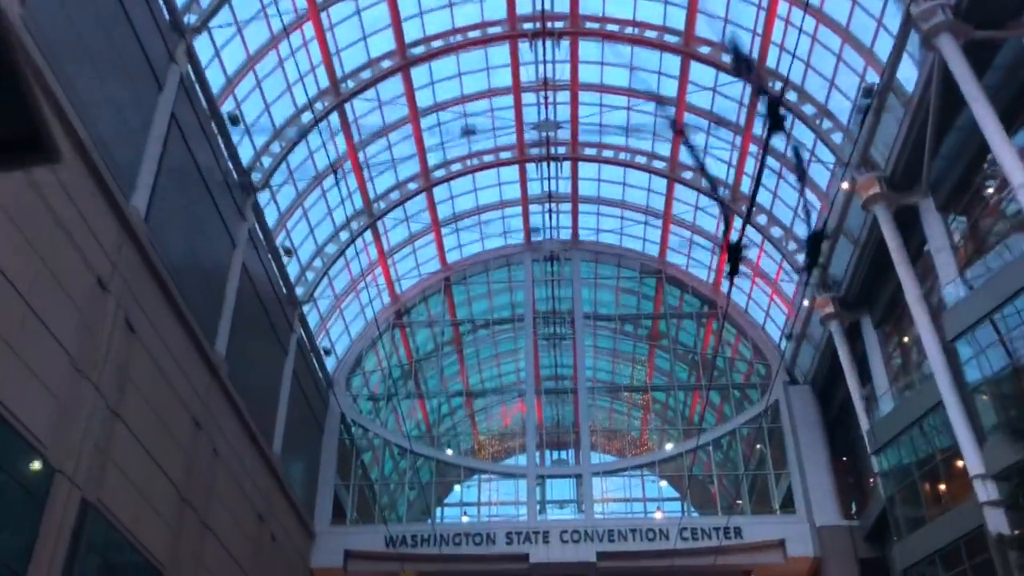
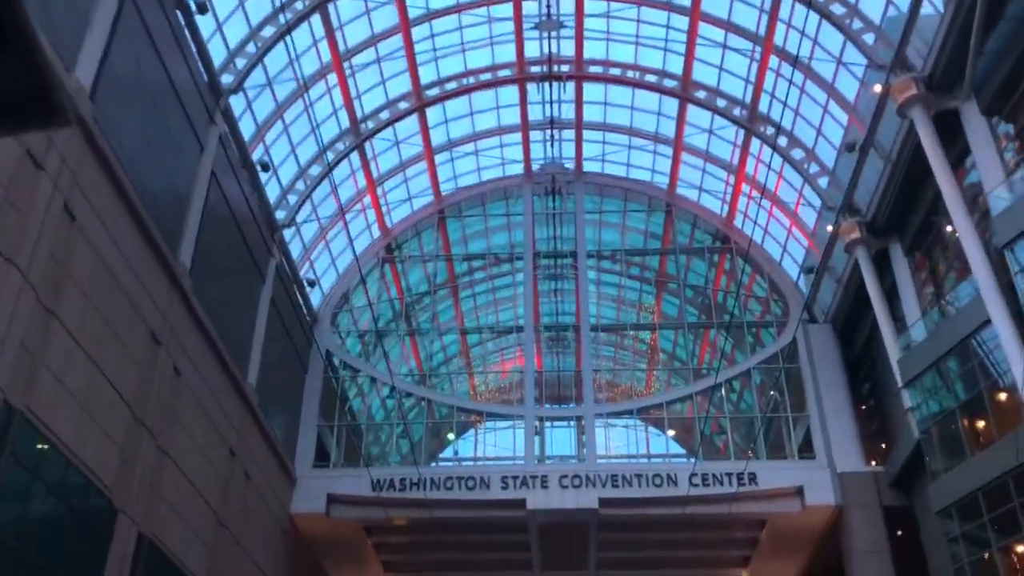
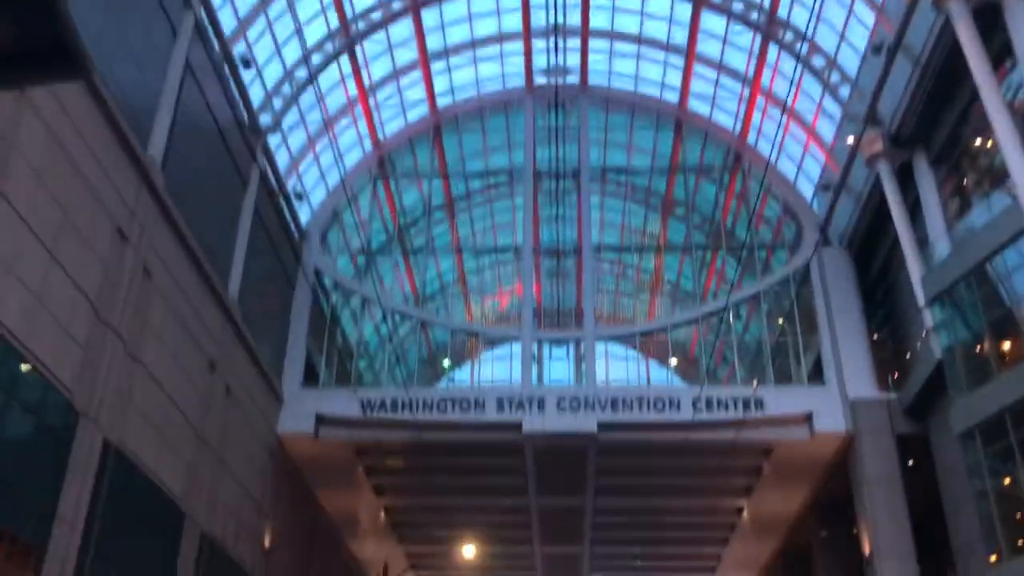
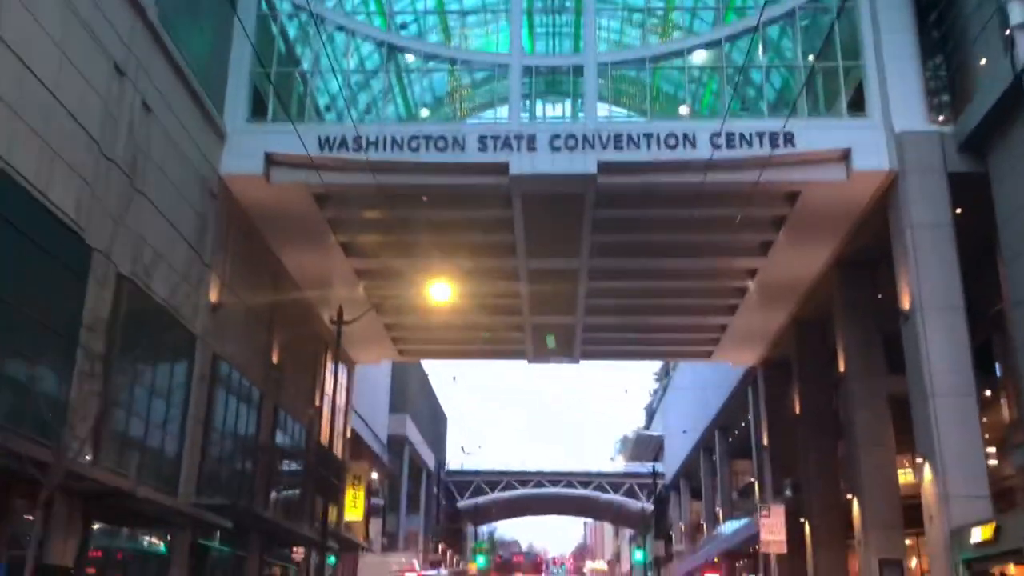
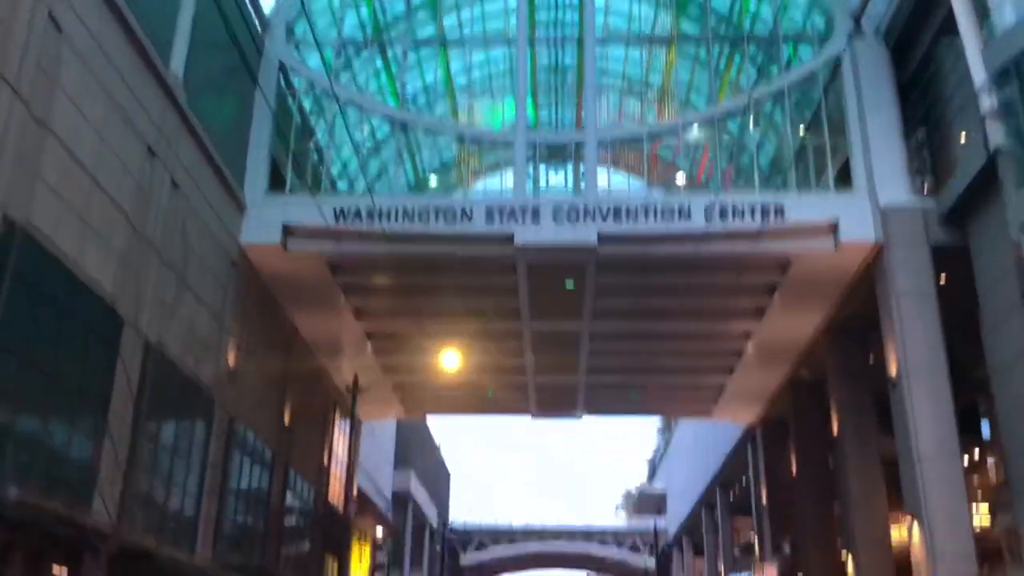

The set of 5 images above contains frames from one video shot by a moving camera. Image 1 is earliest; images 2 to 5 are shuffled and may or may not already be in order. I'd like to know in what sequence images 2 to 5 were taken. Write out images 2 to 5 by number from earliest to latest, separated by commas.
2, 3, 5, 4
